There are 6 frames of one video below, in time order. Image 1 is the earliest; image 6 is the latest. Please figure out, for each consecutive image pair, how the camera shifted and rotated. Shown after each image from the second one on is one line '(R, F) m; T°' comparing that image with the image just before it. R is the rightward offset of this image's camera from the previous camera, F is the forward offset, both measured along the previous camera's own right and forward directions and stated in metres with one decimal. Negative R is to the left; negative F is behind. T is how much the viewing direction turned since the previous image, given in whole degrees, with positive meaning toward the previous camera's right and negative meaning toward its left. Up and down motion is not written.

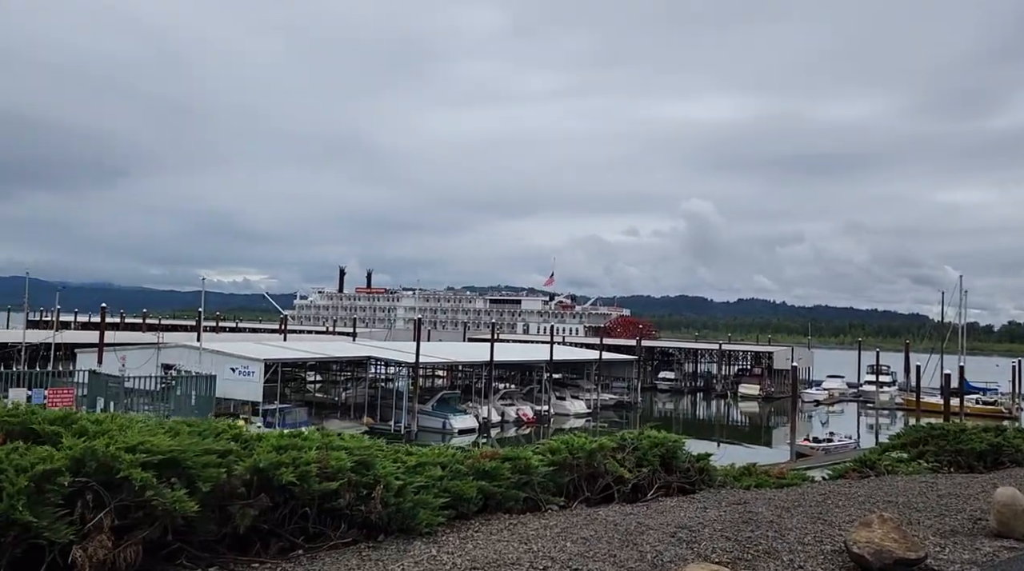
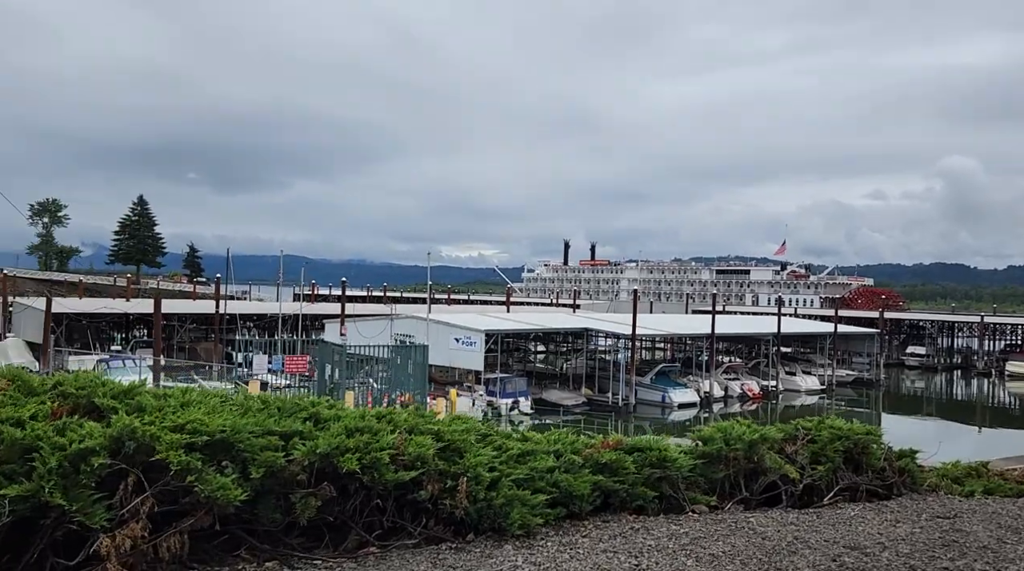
(+0.6, +1.1) m; -13°
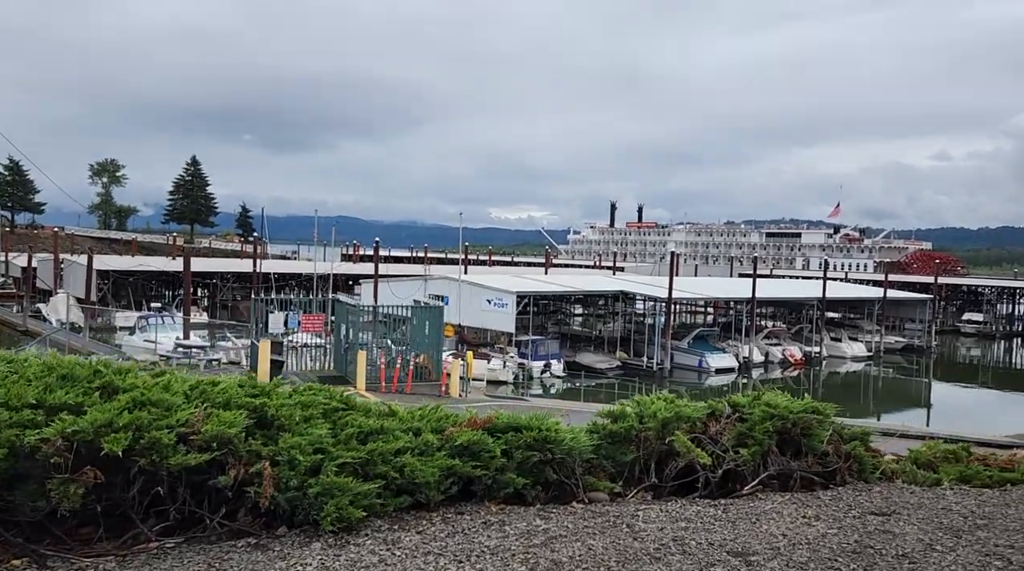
(+1.0, +0.9) m; -3°
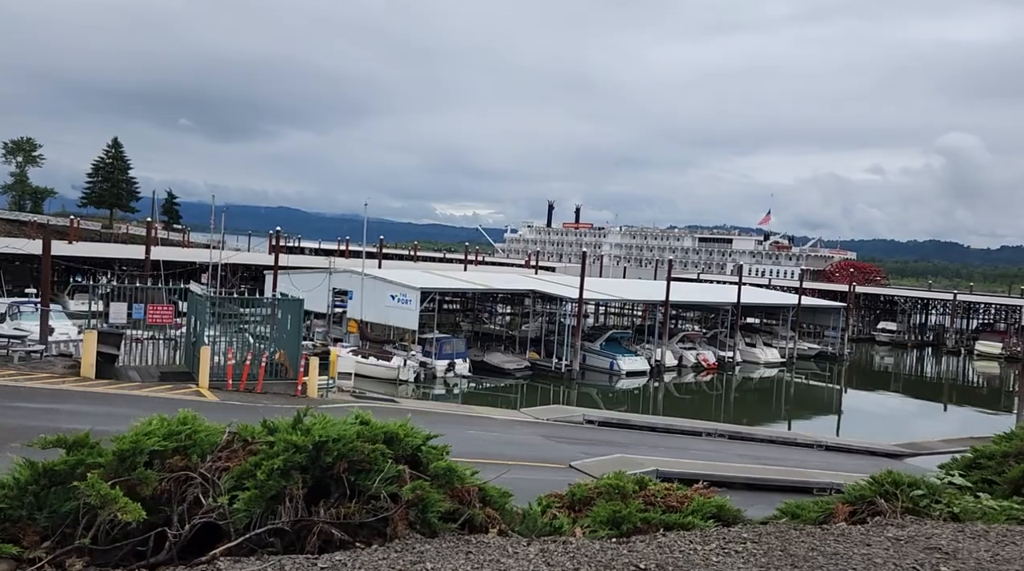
(+2.3, +1.6) m; +3°
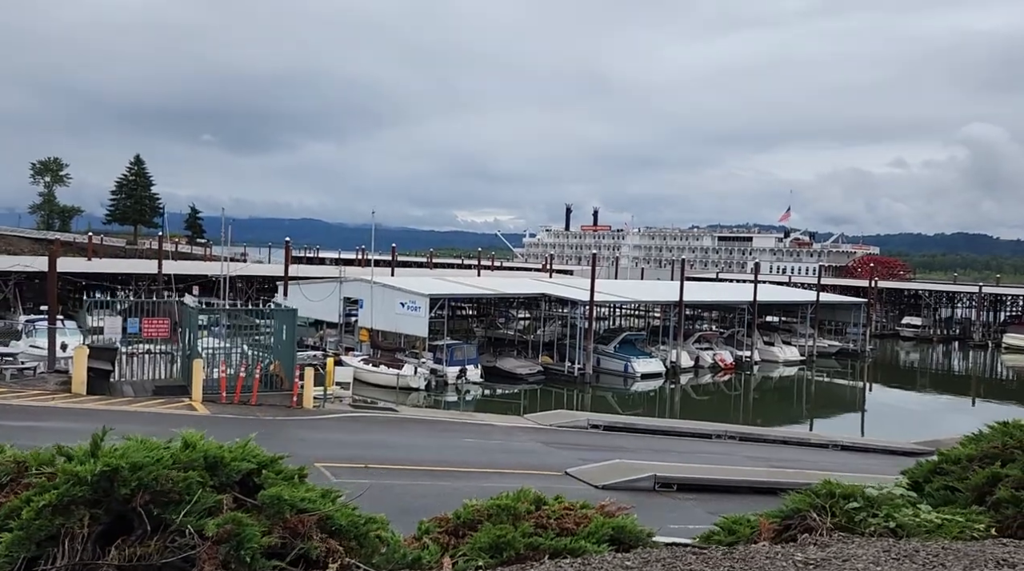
(+0.8, +0.6) m; -1°
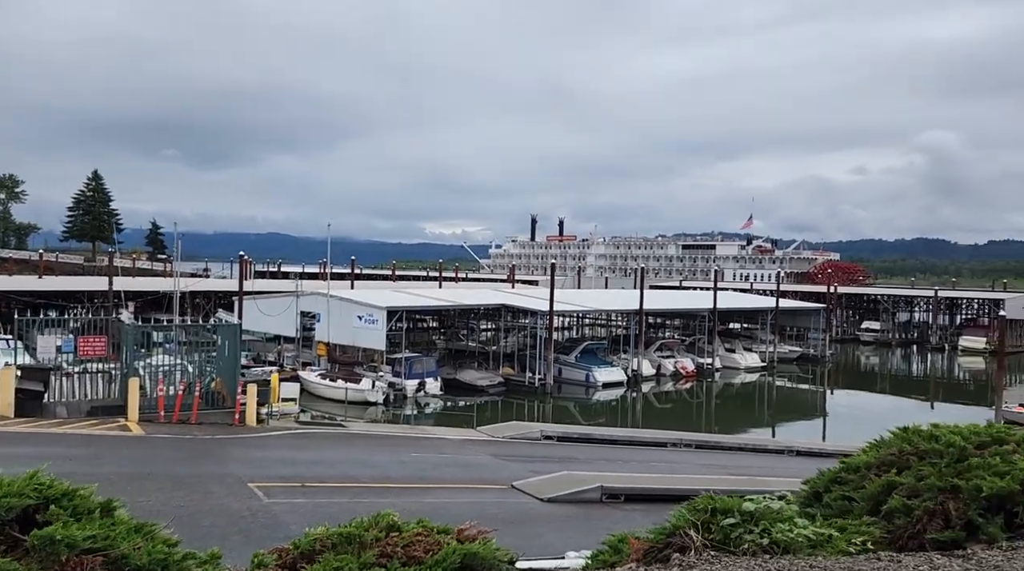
(+0.6, +0.4) m; +2°
